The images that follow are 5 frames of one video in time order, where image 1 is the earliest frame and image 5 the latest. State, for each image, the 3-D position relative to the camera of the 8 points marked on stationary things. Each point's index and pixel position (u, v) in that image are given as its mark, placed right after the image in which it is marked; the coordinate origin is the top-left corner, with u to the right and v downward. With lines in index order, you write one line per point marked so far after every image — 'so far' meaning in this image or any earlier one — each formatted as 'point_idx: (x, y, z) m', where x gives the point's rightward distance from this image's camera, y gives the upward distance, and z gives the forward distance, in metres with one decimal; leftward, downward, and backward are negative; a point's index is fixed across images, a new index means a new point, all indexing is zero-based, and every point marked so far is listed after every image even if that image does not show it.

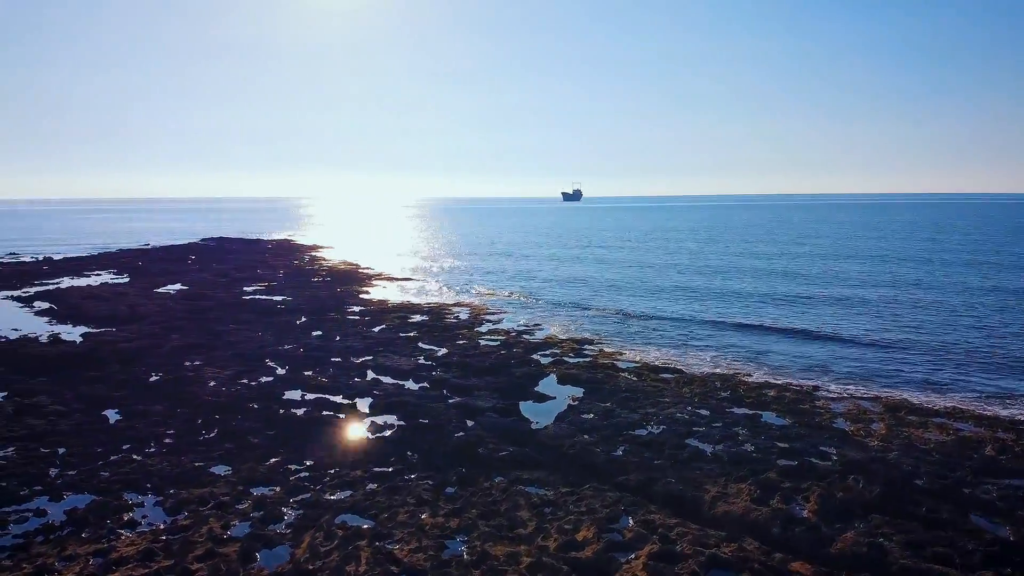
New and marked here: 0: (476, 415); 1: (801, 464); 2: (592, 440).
0: (-0.8, -2.7, +17.6) m
1: (+4.8, -3.0, +13.7) m
2: (+1.5, -2.9, +15.5) m
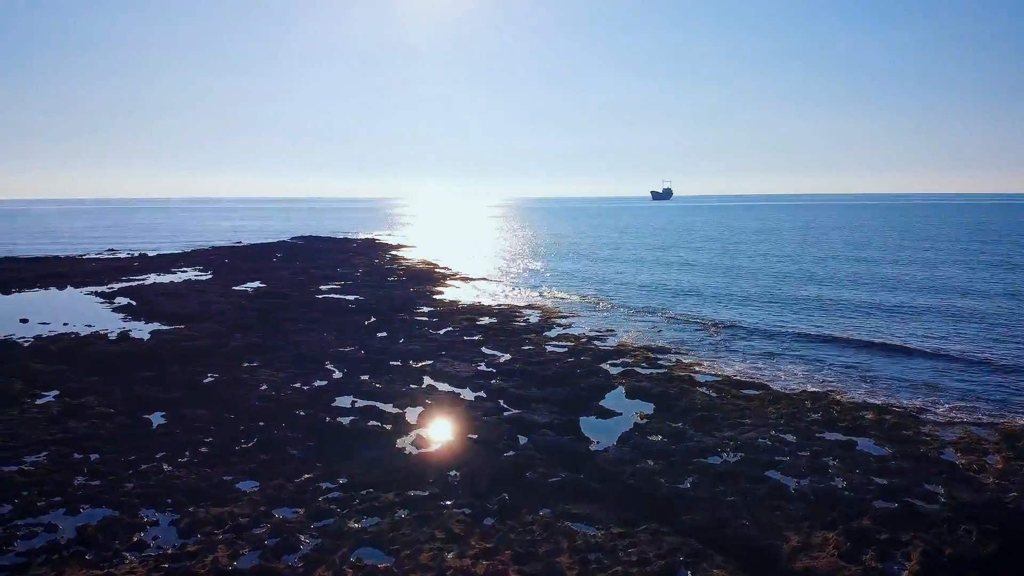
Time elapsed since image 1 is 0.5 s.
0: (+0.4, -2.8, +16.1) m
1: (+5.5, -3.1, +11.6) m
2: (+2.4, -3.0, +13.7) m
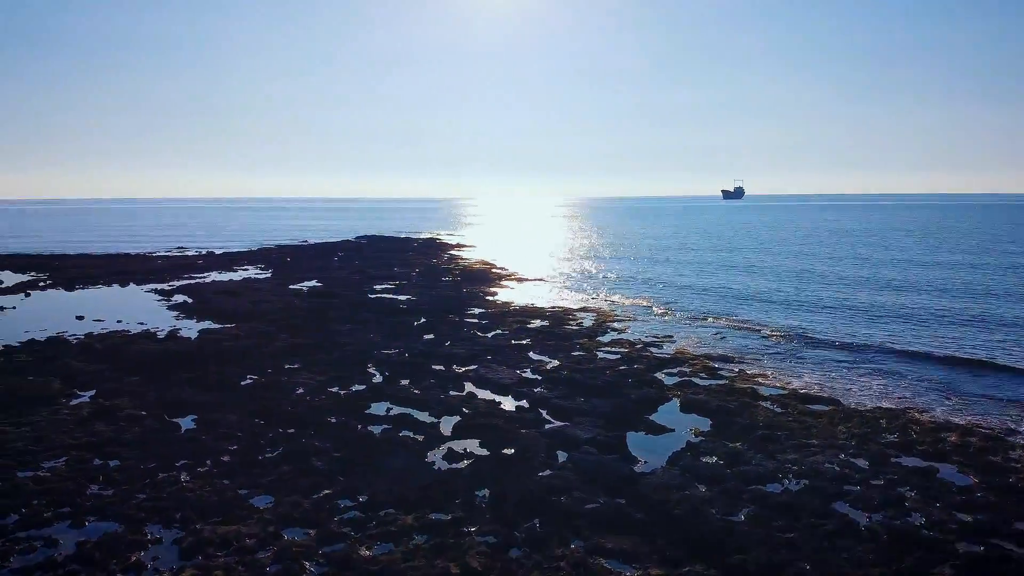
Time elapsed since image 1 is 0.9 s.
0: (+1.1, -2.9, +14.9) m
1: (+5.8, -3.3, +10.0) m
2: (+2.9, -3.1, +12.3) m
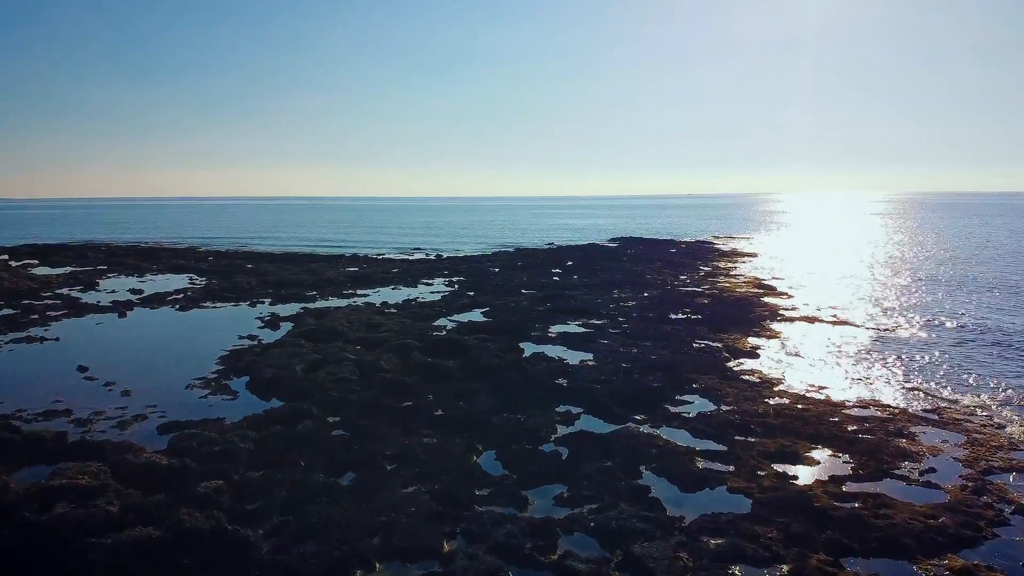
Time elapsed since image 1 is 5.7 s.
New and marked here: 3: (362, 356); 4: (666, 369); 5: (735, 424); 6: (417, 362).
0: (-0.3, -4.5, -1.1) m
1: (+2.5, -5.1, -7.3) m
2: (+0.5, -4.8, -4.1) m
3: (-3.4, -1.8, +19.5) m
4: (+3.8, -1.9, +19.8) m
5: (+4.3, -2.6, +15.8) m
6: (-2.1, -1.9, +19.2) m
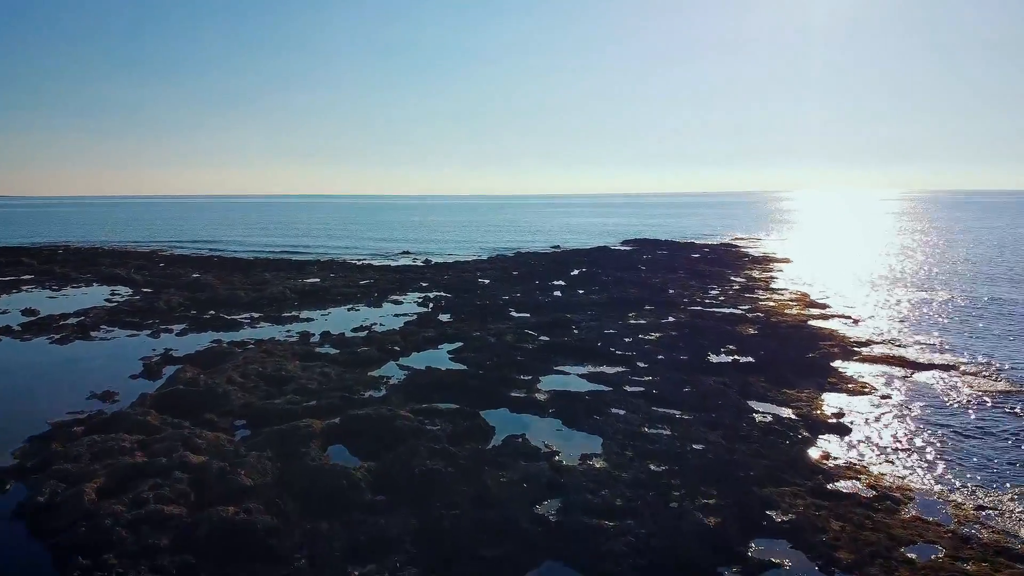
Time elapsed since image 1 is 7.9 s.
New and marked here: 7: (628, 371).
0: (-1.2, -5.3, -8.7) m
1: (+1.4, -5.9, -15.0) m
2: (-0.4, -5.6, -11.7) m
3: (-4.1, -2.6, +11.9) m
4: (+3.1, -2.7, +12.1) m
5: (+3.6, -3.4, +8.1) m
6: (-2.8, -2.7, +11.6) m
7: (+2.7, -1.8, +18.6) m
